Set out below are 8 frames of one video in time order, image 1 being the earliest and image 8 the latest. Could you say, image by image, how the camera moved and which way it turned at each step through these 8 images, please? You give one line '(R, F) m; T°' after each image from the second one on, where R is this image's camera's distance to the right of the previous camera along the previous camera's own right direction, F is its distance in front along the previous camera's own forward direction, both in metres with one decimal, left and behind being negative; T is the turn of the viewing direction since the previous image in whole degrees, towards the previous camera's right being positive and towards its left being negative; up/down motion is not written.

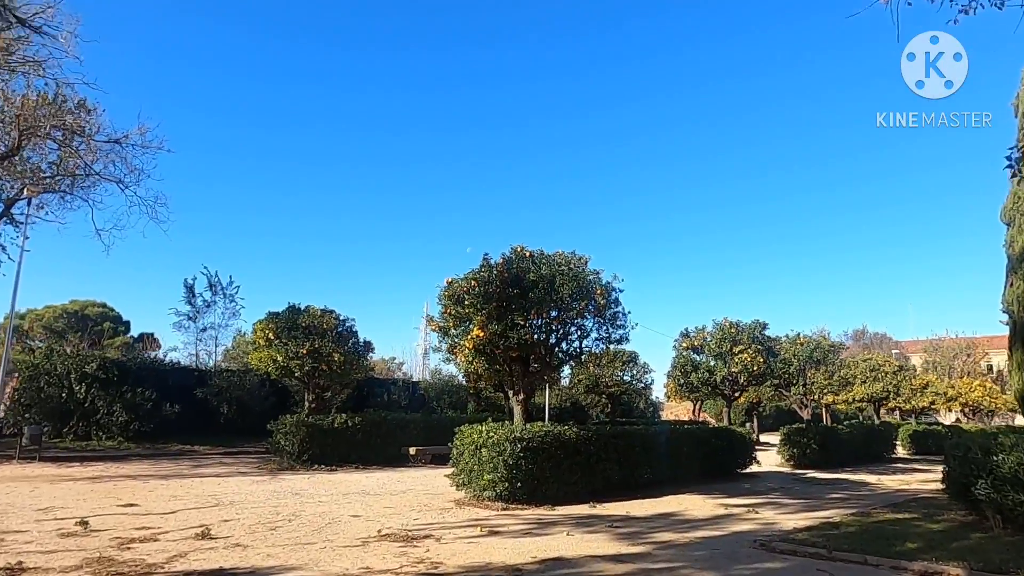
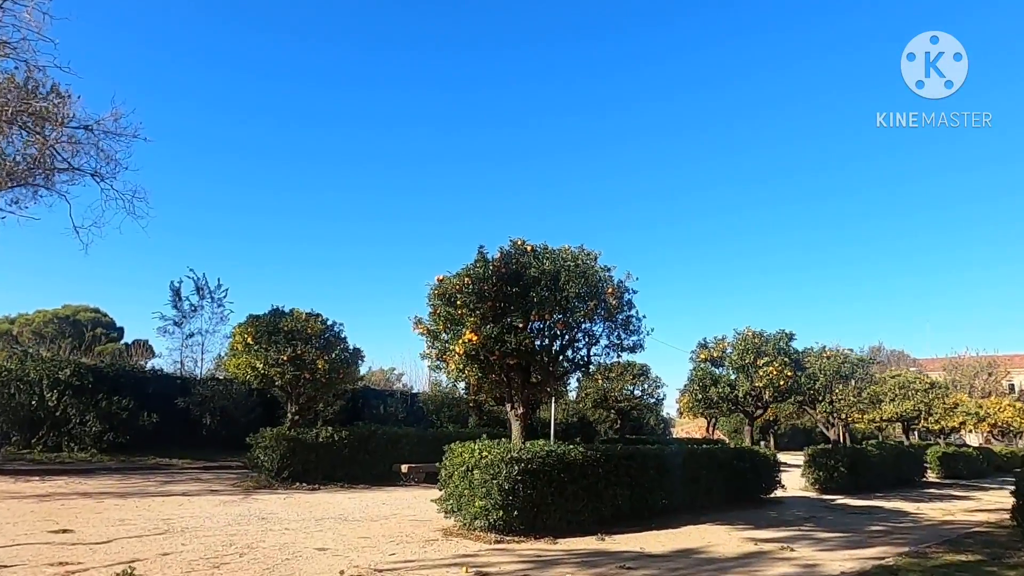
(+0.1, +1.3) m; -1°
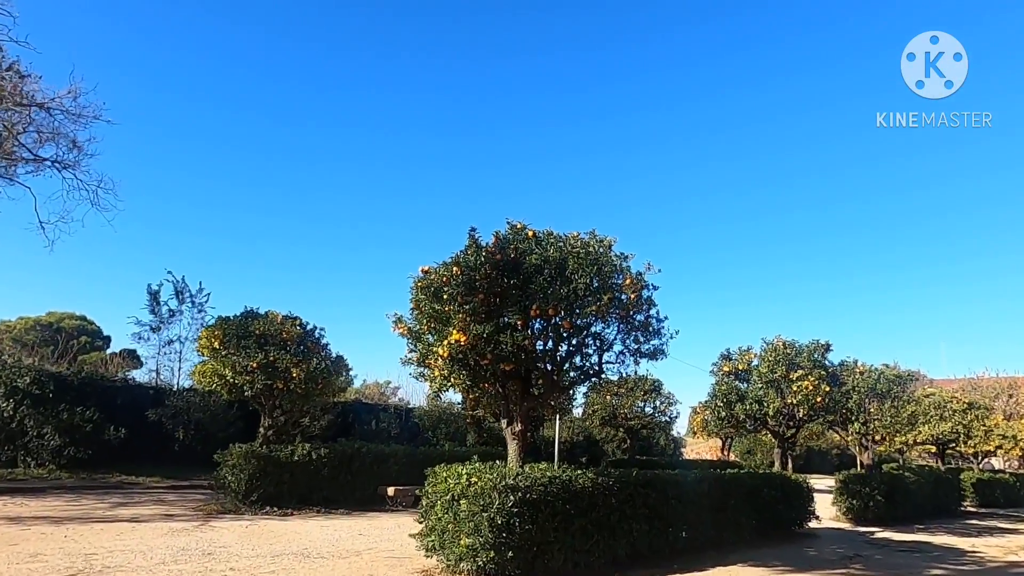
(+0.1, +1.6) m; 0°
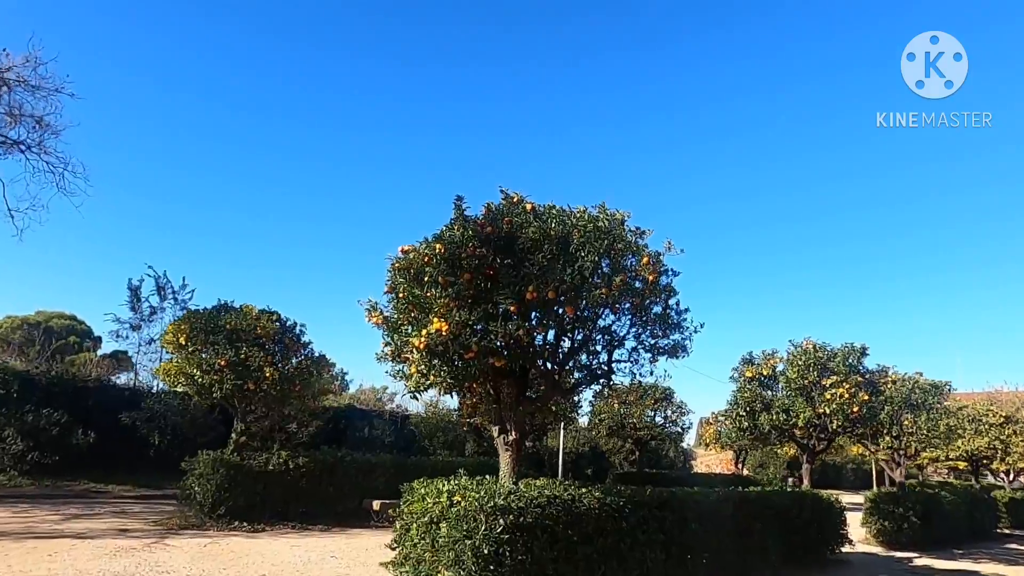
(+0.1, +1.3) m; -1°
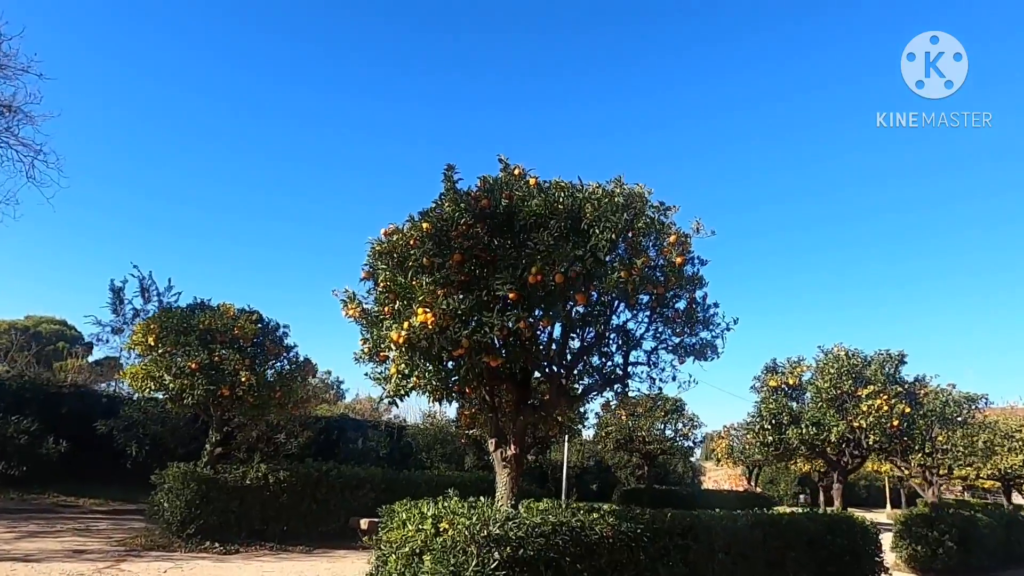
(0.0, +1.0) m; 0°
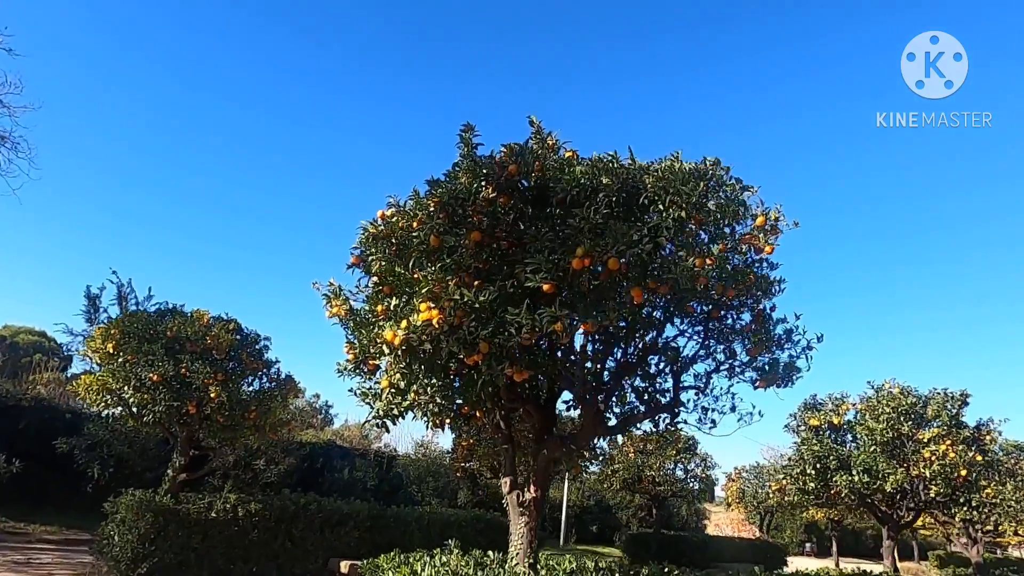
(-0.2, +1.2) m; 0°
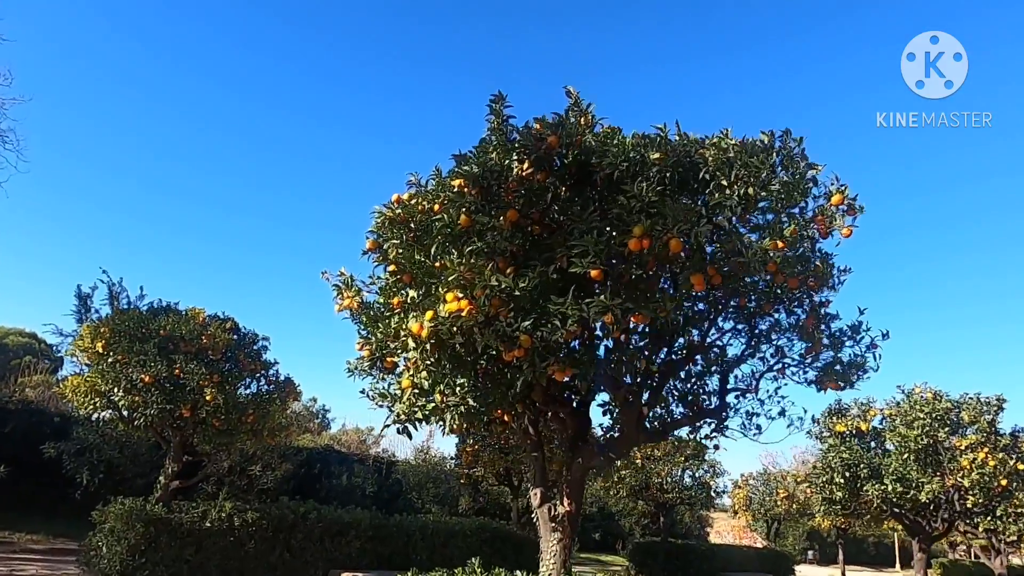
(-0.2, +0.5) m; 0°
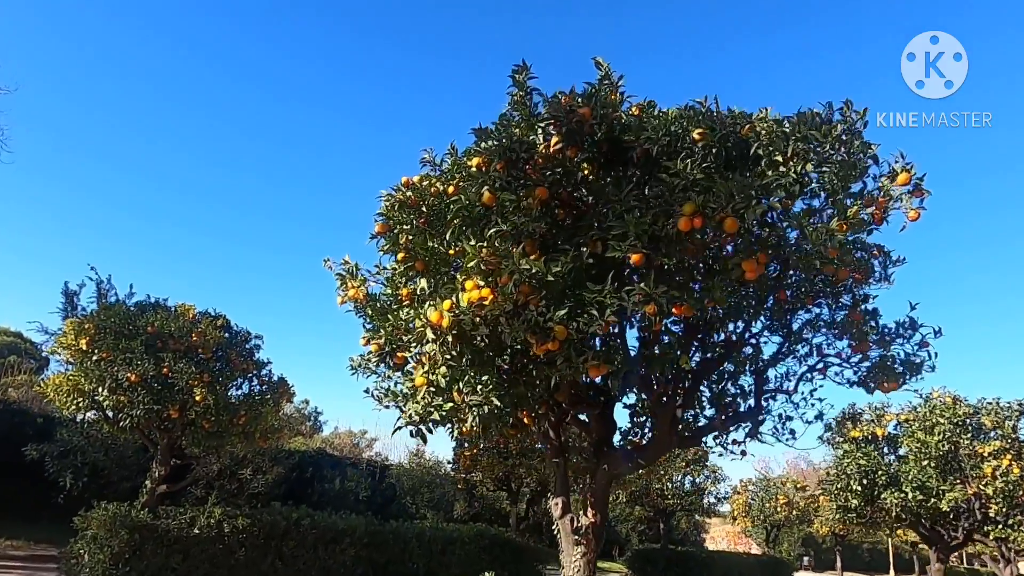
(-0.2, +0.3) m; +1°
